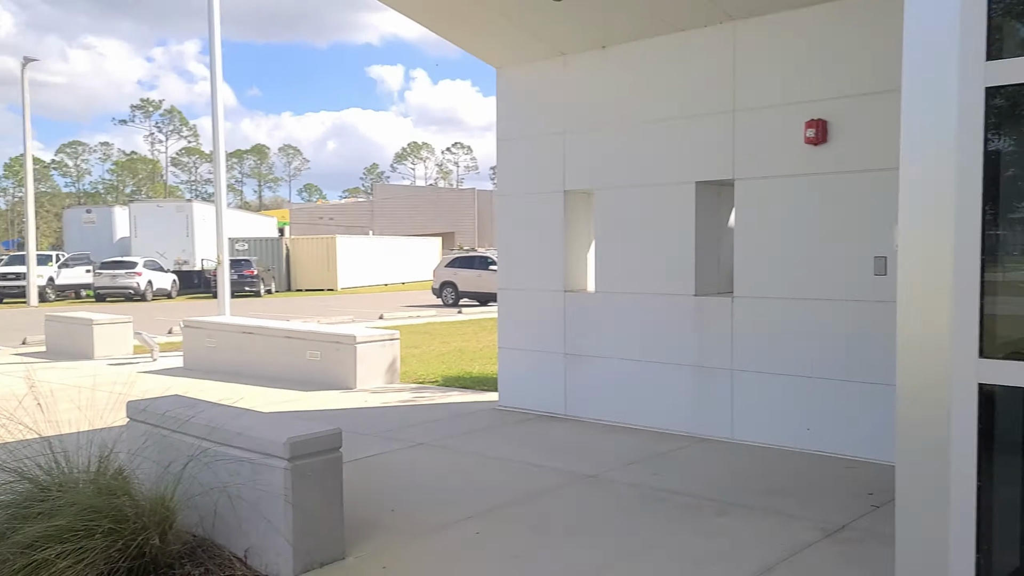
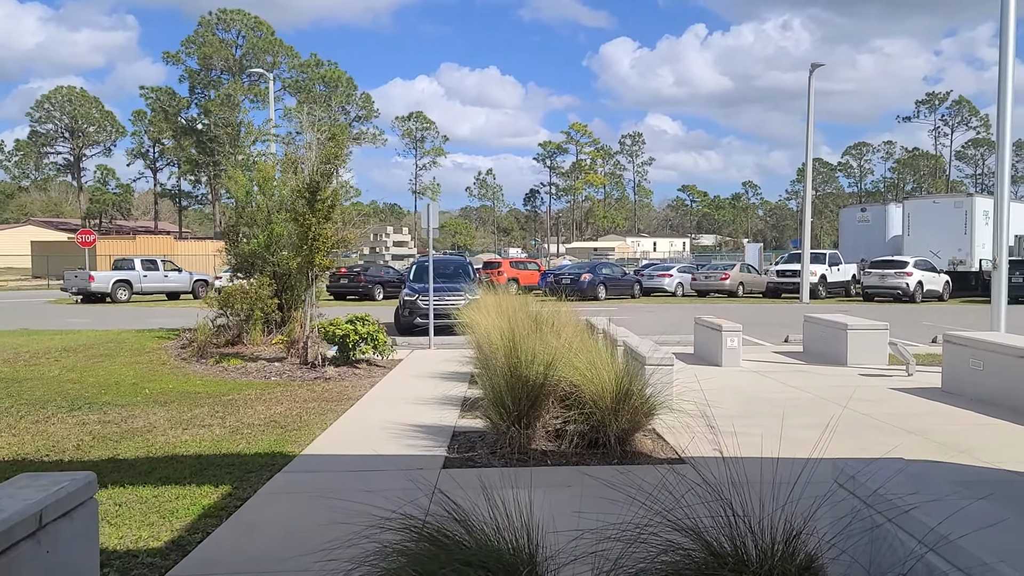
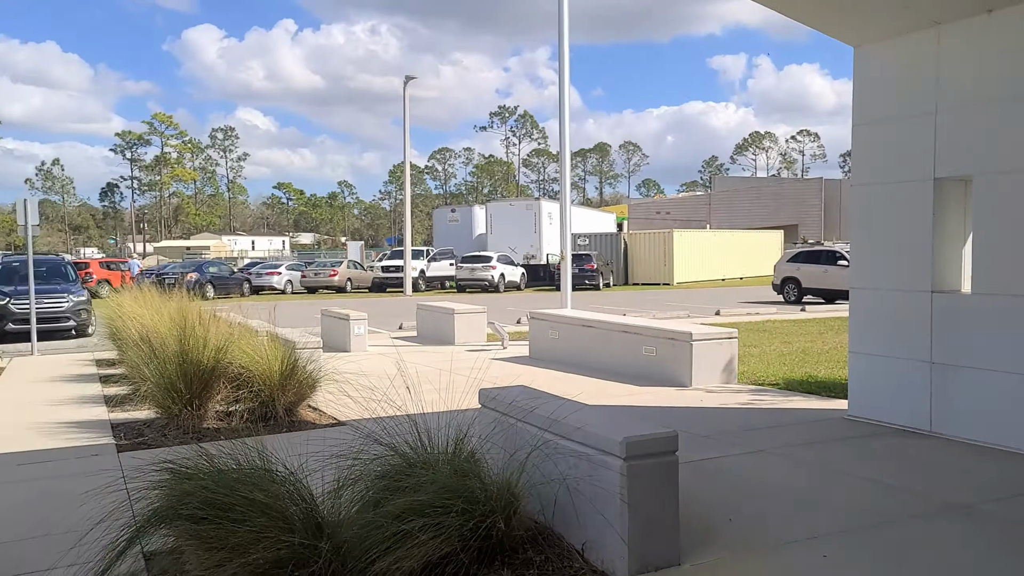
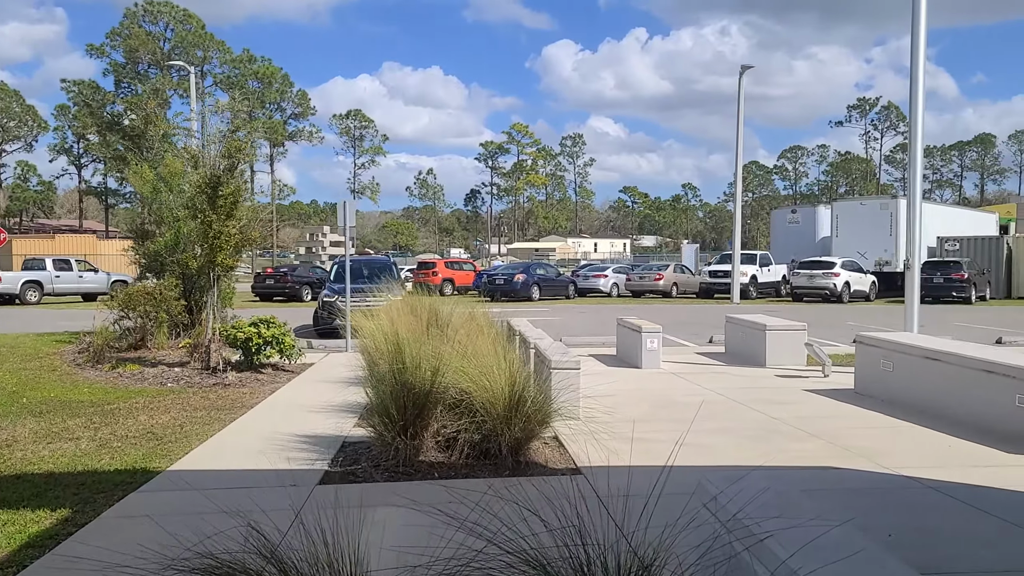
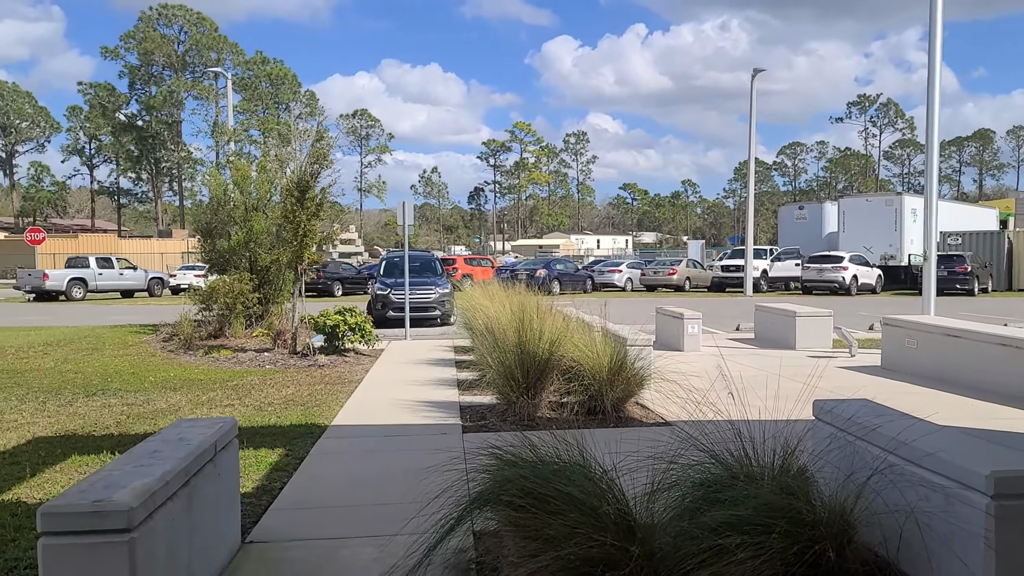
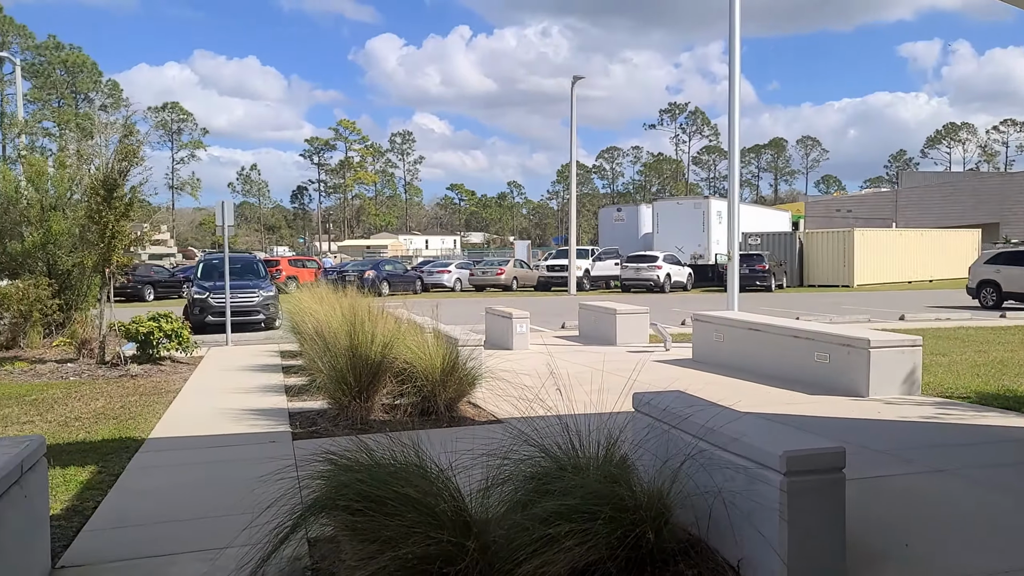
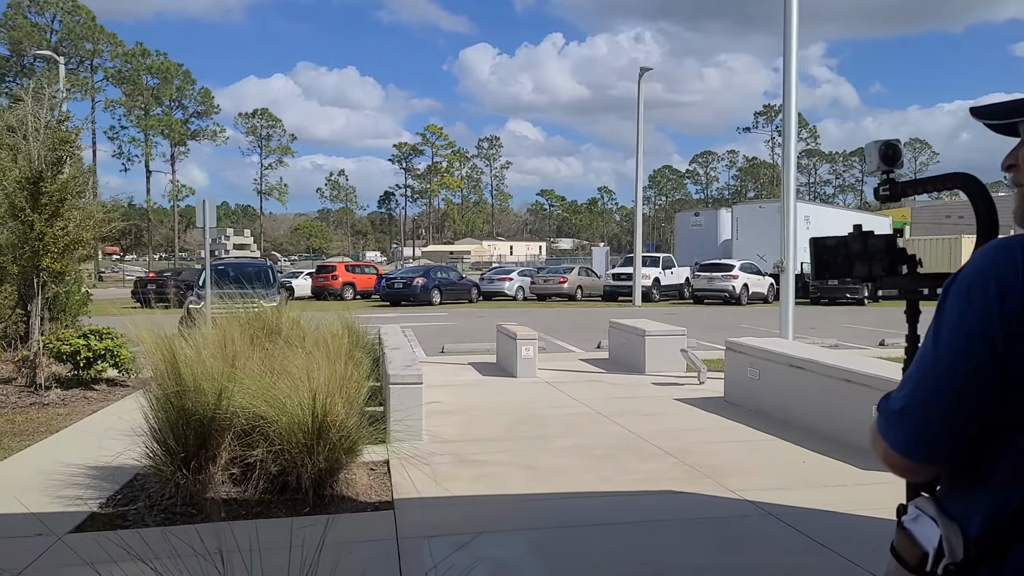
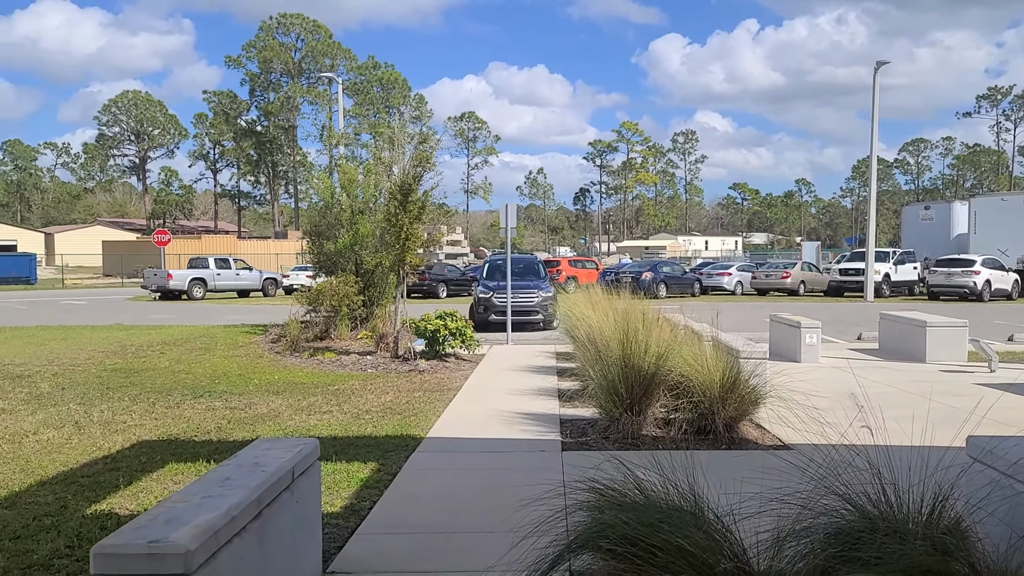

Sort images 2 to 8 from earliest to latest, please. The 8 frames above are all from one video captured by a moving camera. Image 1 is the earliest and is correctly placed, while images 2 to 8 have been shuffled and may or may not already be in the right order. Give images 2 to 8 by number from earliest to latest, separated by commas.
3, 6, 5, 8, 2, 4, 7
